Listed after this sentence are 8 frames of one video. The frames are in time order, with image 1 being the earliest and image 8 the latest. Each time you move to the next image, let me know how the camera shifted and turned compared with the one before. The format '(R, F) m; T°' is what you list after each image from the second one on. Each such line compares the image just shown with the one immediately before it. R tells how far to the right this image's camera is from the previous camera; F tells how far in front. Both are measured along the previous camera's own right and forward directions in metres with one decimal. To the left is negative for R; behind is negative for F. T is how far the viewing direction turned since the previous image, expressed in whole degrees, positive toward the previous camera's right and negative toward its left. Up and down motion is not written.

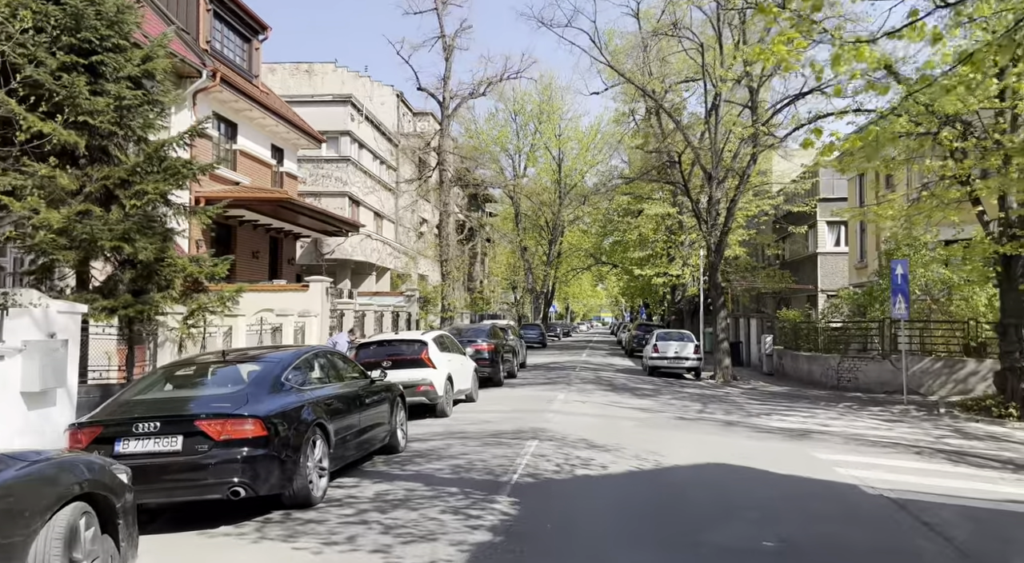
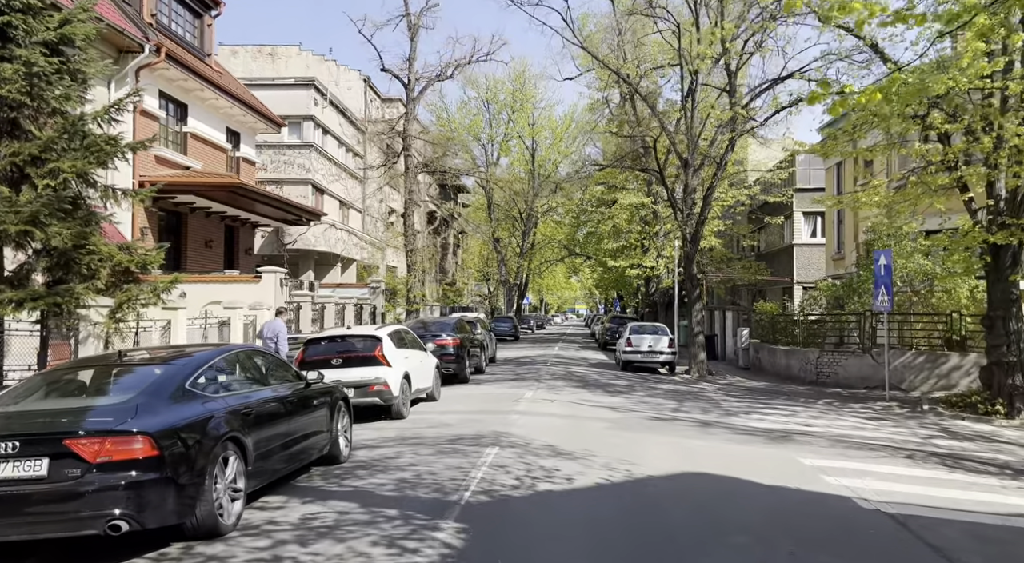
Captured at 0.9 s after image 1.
(+0.2, +1.0) m; +2°
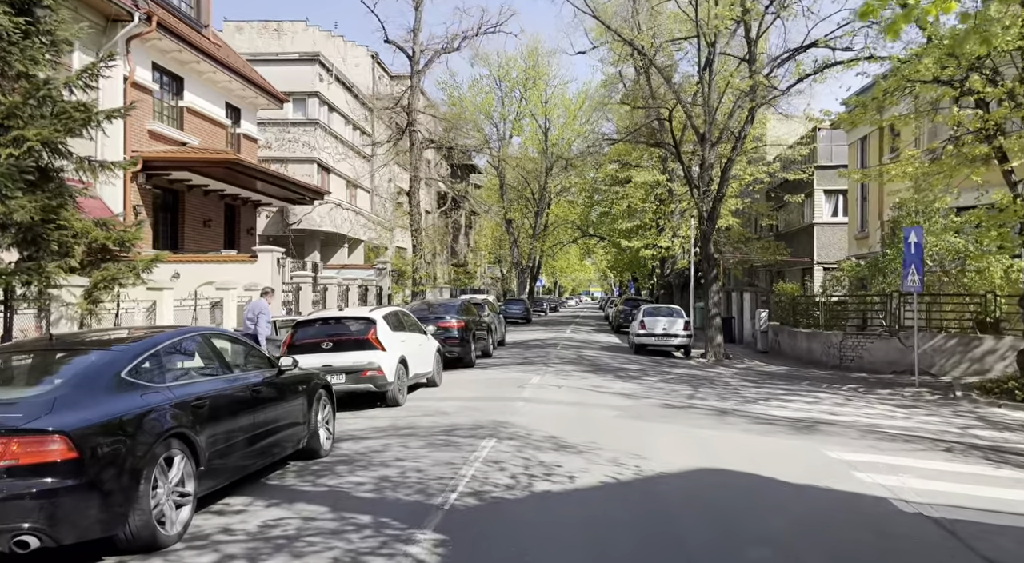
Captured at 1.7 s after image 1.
(+0.2, +0.9) m; -1°
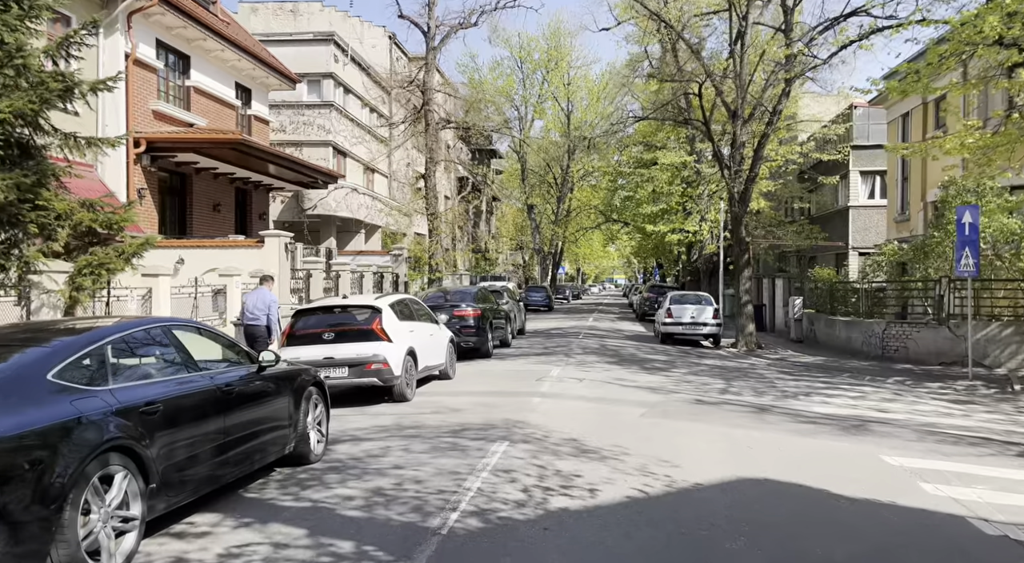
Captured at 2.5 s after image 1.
(+0.1, +1.0) m; -2°
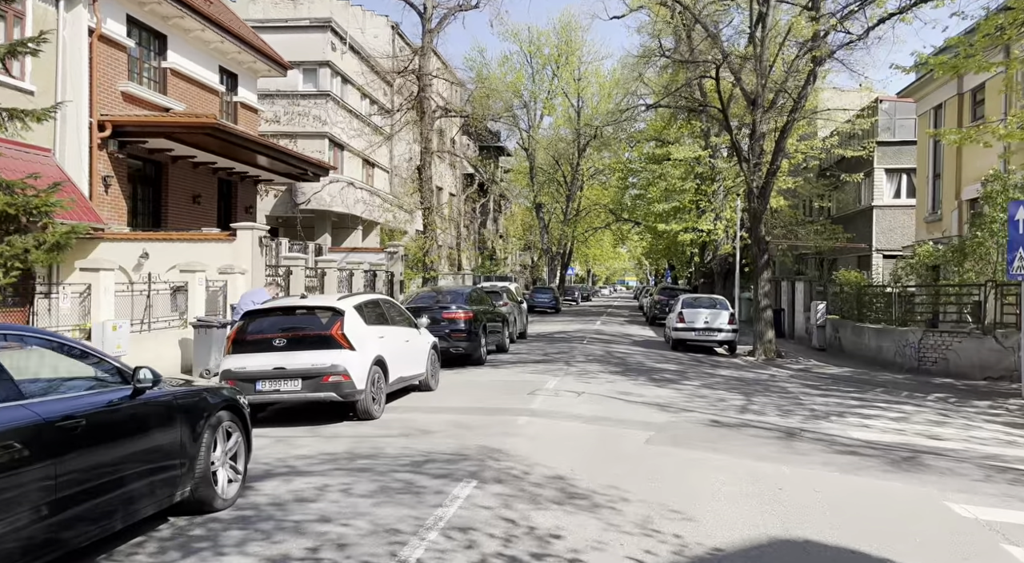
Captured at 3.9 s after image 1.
(+0.3, +1.6) m; -1°
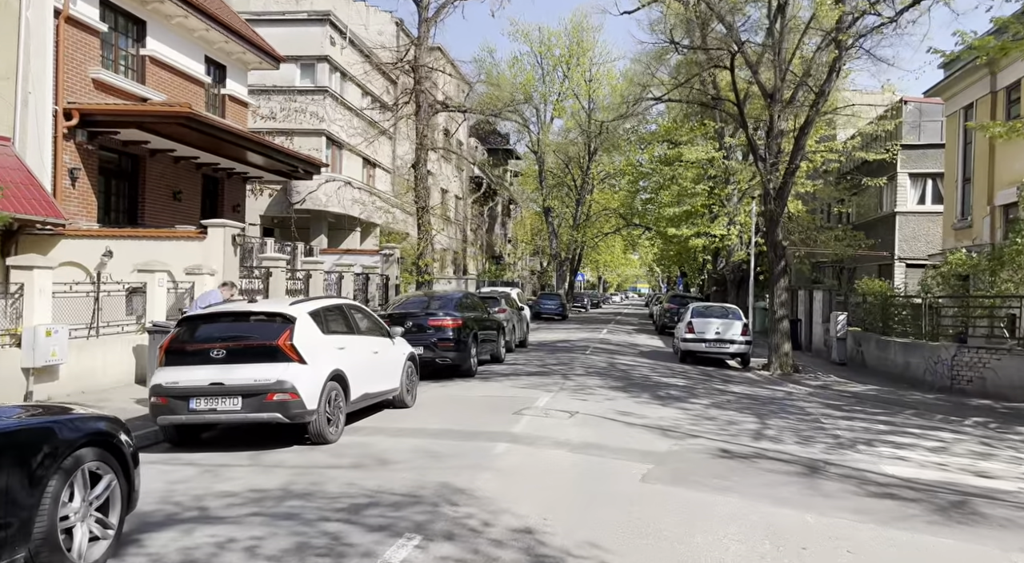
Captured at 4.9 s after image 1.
(+0.3, +1.3) m; -1°
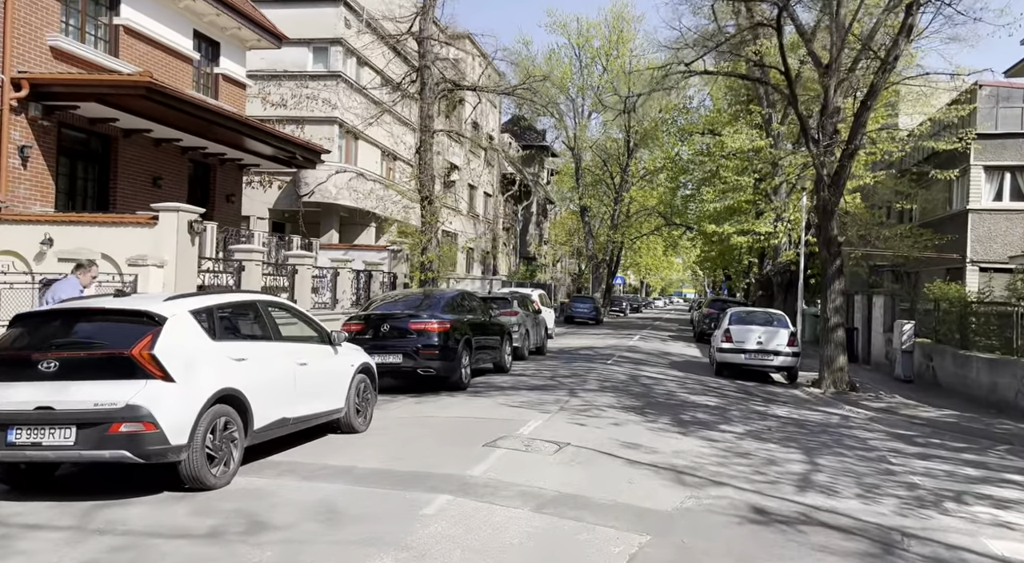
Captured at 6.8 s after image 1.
(+0.7, +2.3) m; -3°
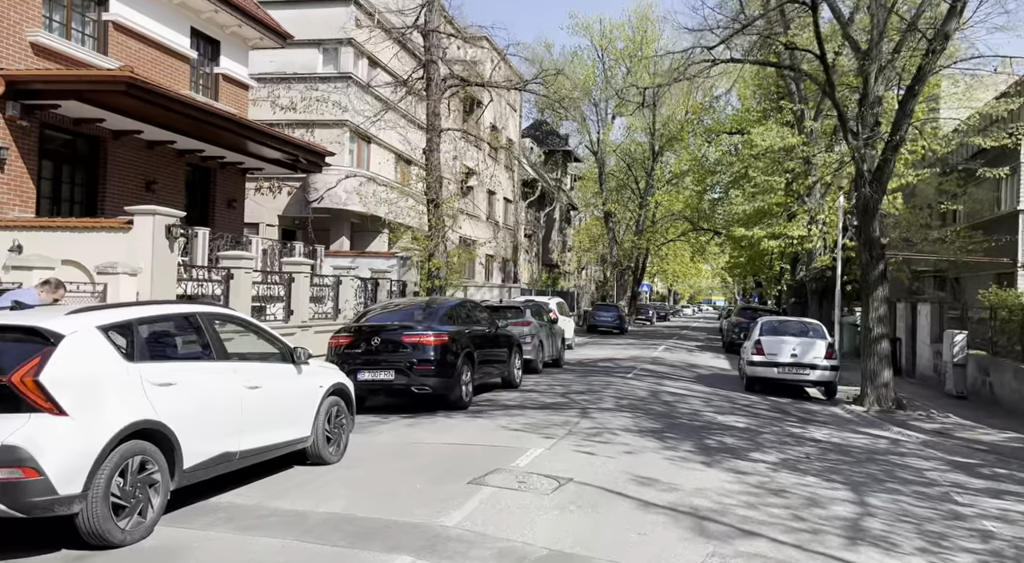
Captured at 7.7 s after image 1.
(+0.3, +1.2) m; -2°
